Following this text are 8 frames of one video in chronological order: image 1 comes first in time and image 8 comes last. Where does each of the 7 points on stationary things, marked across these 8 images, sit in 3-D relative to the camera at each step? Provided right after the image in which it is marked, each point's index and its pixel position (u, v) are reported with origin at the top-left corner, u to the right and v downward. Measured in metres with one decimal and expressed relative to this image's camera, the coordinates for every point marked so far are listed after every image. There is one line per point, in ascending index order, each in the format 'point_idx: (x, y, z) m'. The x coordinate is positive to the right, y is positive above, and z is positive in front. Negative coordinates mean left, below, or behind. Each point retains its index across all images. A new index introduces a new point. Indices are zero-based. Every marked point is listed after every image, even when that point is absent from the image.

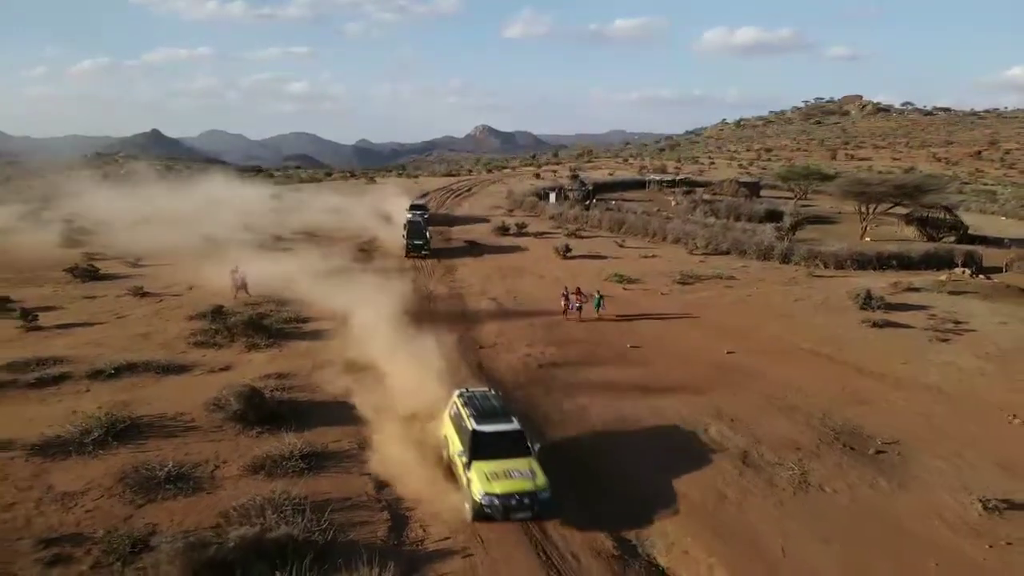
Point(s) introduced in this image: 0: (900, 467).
0: (+5.8, -2.7, +11.9) m
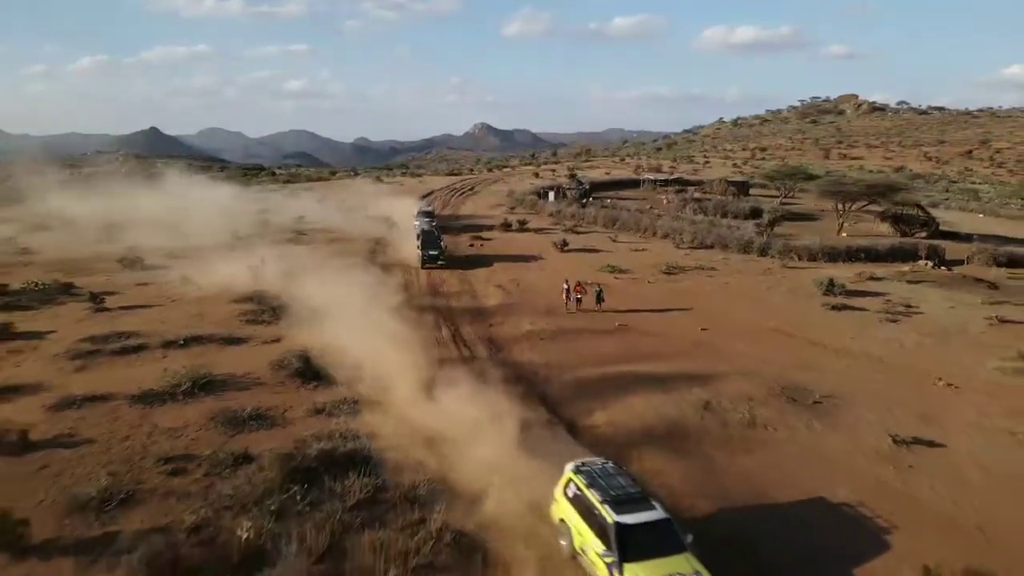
0: (+5.9, -2.3, +14.6) m
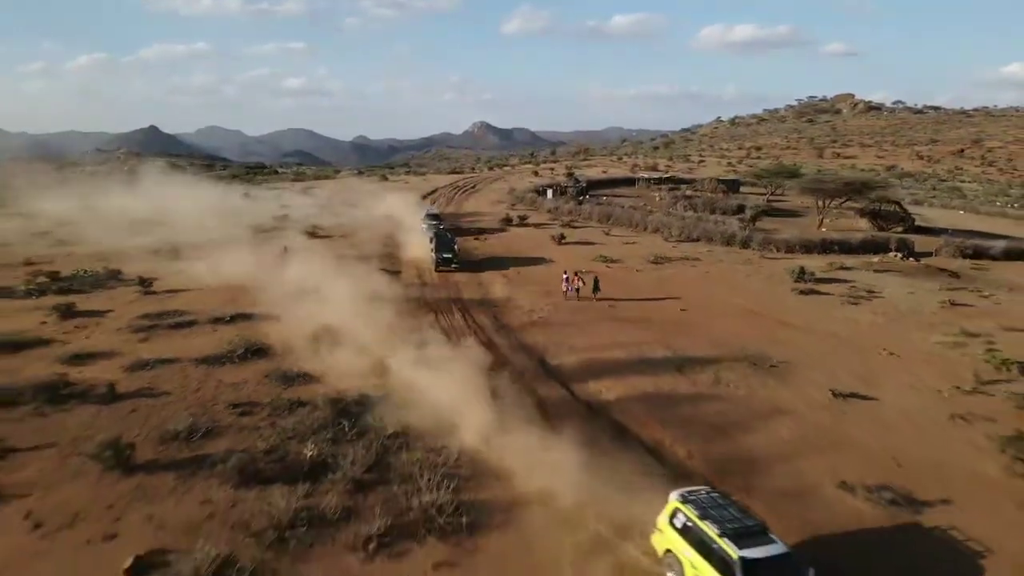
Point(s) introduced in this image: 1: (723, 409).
0: (+6.0, -1.9, +17.1) m
1: (+4.1, -2.3, +15.5) m
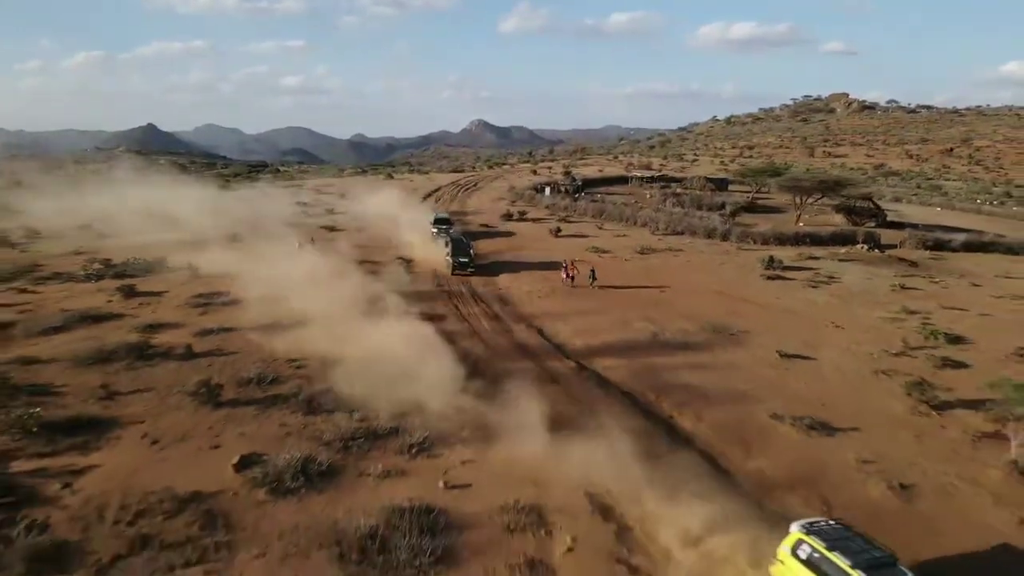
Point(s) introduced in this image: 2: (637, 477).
0: (+6.1, -1.4, +20.3) m
1: (+4.2, -1.8, +18.7) m
2: (+2.0, -3.0, +13.0) m
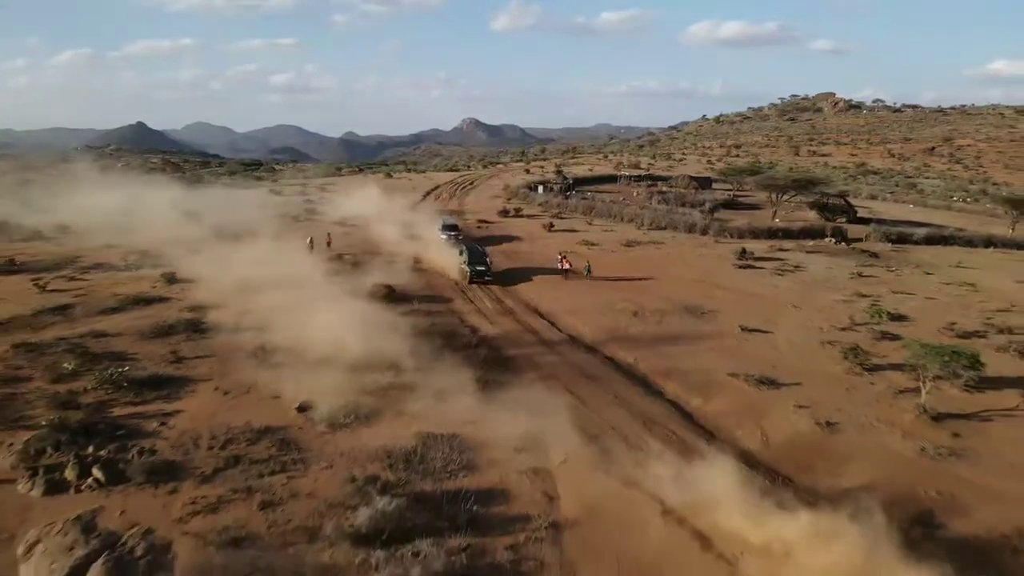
0: (+6.1, -1.0, +23.5) m
1: (+4.2, -1.4, +21.8) m
2: (+2.1, -2.6, +16.2) m
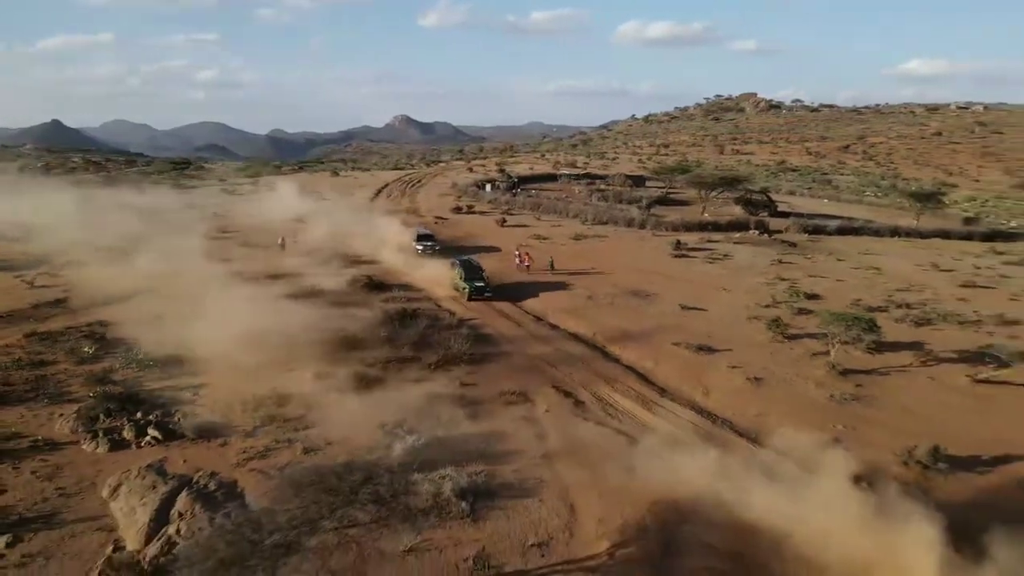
0: (+5.0, -0.5, +26.8) m
1: (+3.3, -0.9, +25.0) m
2: (+1.7, -2.1, +19.2) m
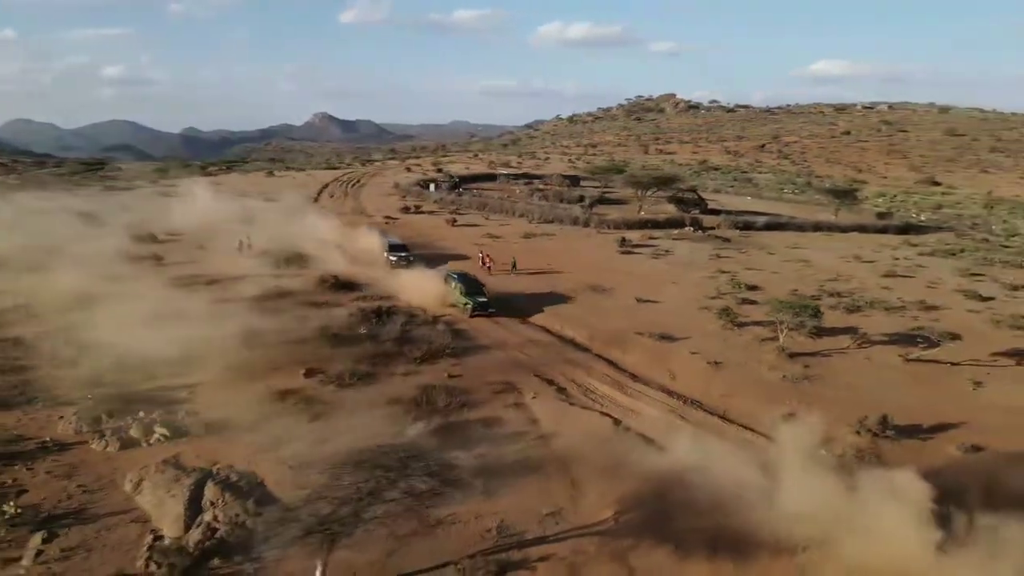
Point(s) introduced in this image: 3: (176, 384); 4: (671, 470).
0: (+3.7, -0.3, +28.4) m
1: (+2.2, -0.7, +26.4) m
2: (+1.2, -2.0, +20.5) m
3: (-8.1, -2.3, +18.5) m
4: (+3.0, -3.5, +14.7) m
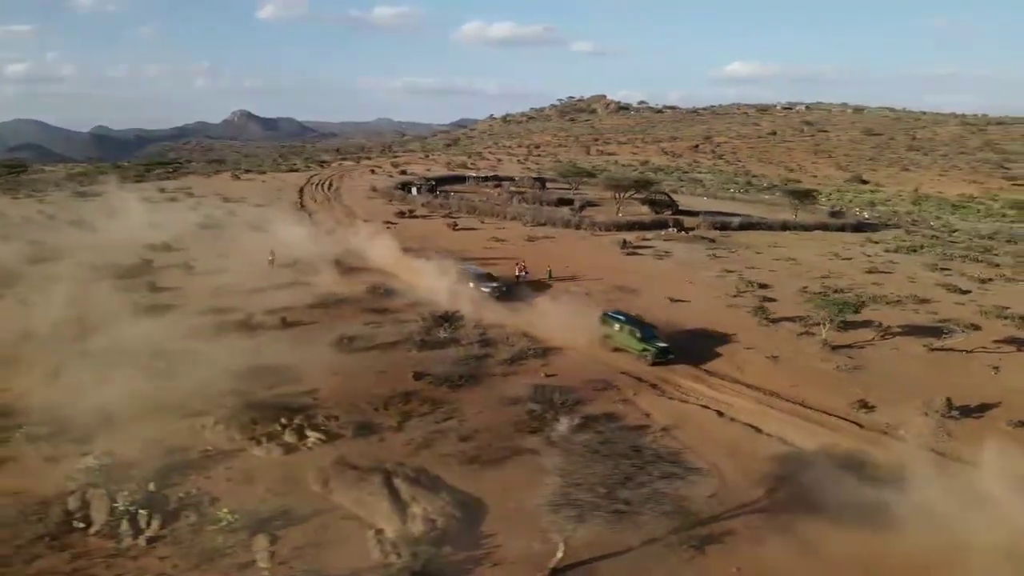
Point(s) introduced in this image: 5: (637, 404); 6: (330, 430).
0: (+5.2, -0.3, +30.3) m
1: (+3.9, -0.8, +28.2) m
2: (+3.5, -2.1, +22.2) m
3: (-5.5, -2.6, +19.3) m
4: (+5.9, -3.6, +16.6) m
5: (+3.0, -2.8, +18.9) m
6: (-4.0, -3.1, +17.0) m
